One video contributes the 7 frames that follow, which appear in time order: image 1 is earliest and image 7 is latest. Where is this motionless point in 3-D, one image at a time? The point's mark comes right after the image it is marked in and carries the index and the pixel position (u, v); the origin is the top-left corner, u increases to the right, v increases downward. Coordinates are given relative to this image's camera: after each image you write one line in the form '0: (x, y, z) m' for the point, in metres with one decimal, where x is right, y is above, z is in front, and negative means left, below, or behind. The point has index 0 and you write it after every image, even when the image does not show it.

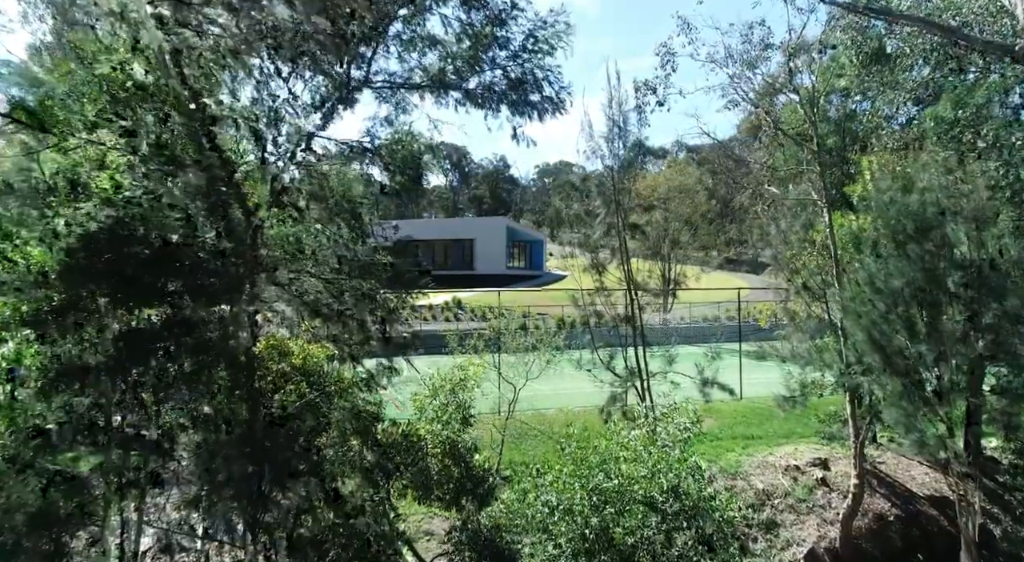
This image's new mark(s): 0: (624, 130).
0: (+1.5, +2.0, +8.9) m
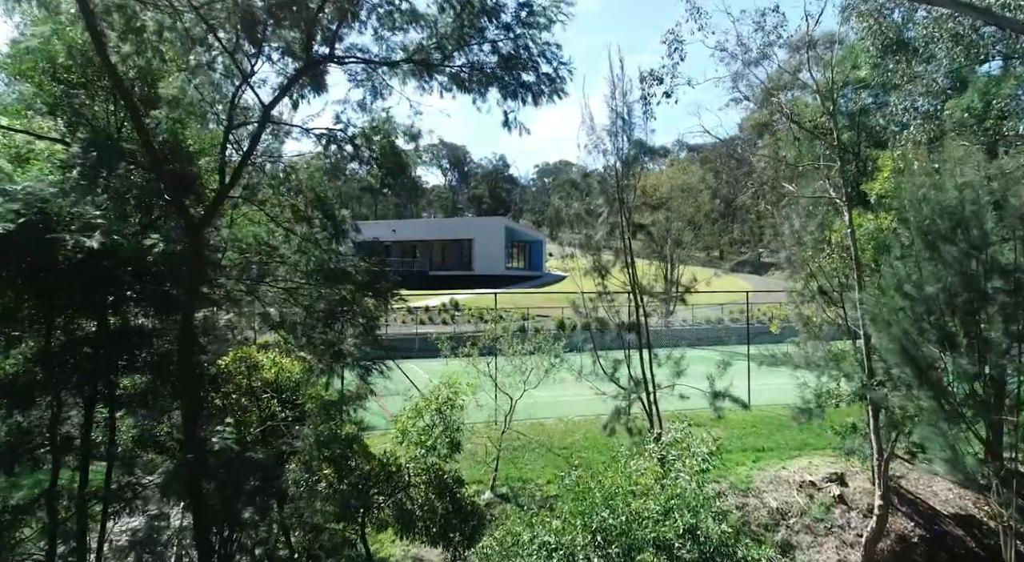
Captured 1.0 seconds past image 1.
0: (+1.4, +1.9, +8.3) m
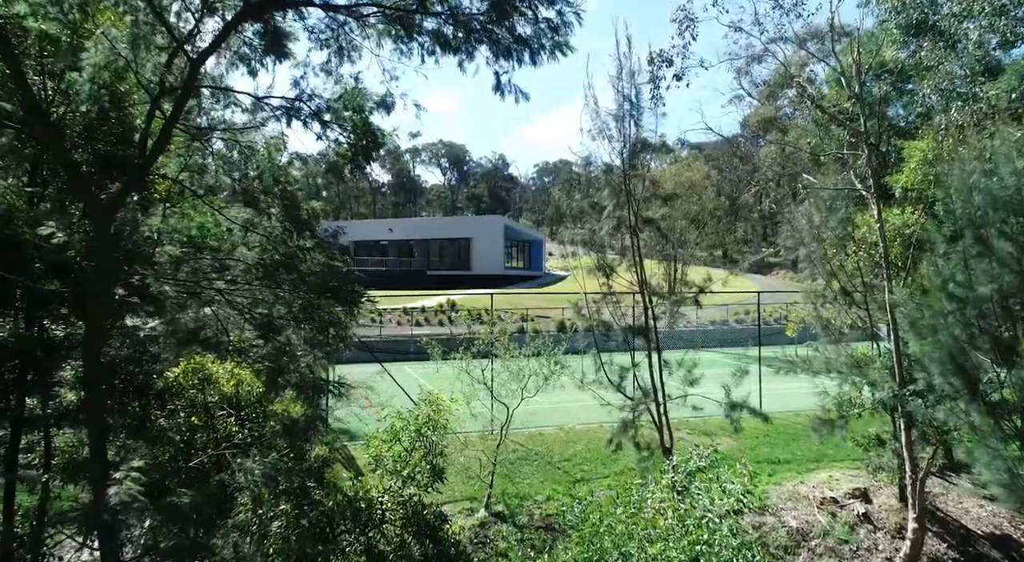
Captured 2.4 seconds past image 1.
0: (+1.4, +1.9, +7.5) m
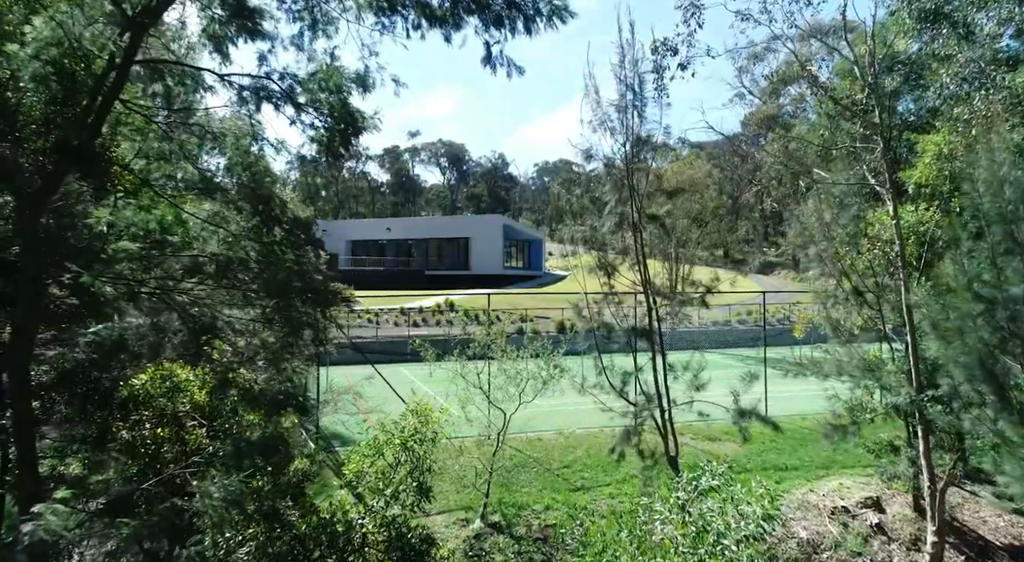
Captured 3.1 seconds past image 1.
0: (+1.3, +1.9, +7.2) m
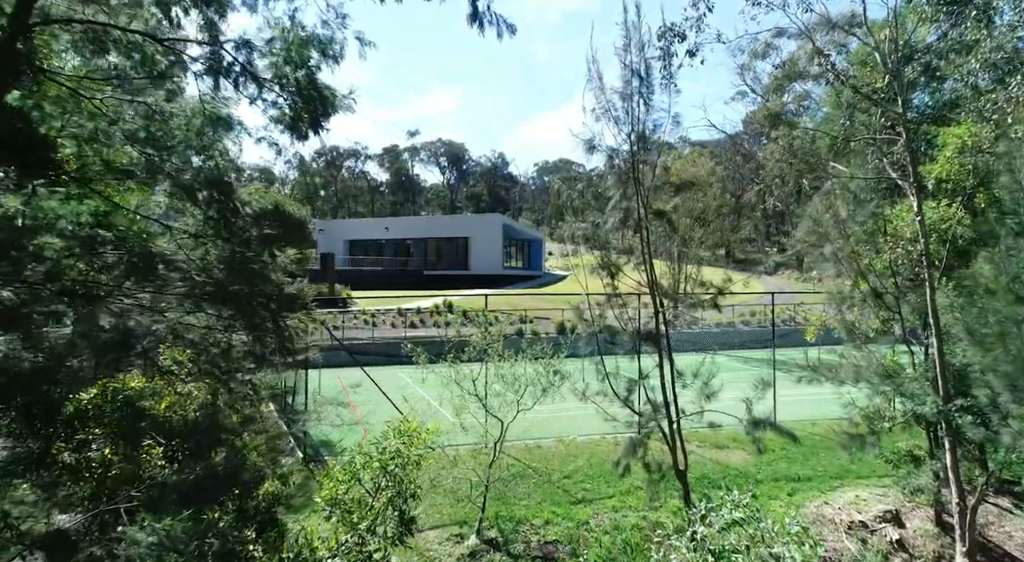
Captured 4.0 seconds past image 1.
0: (+1.3, +1.9, +6.7) m
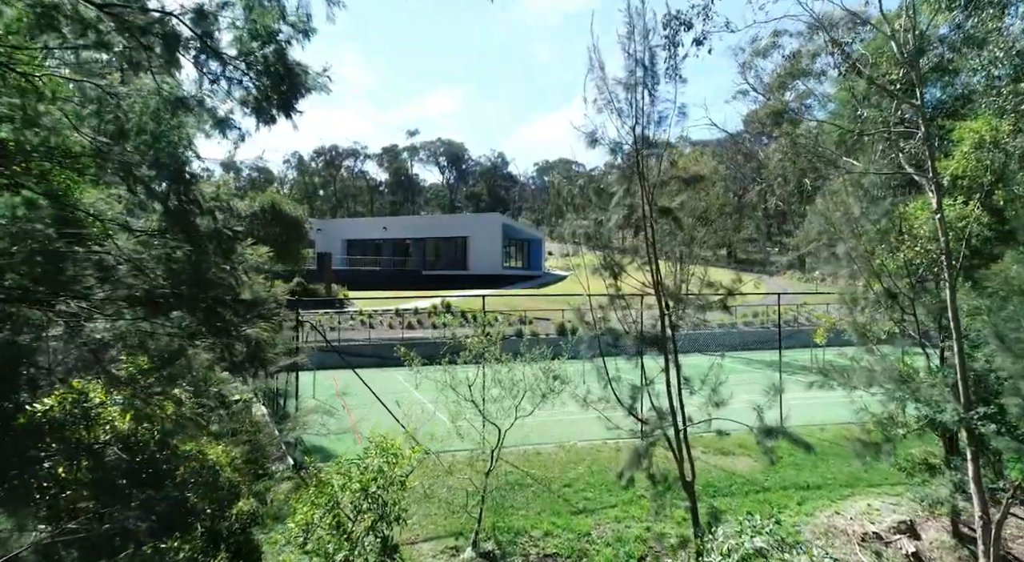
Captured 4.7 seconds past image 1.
0: (+1.3, +1.9, +6.3) m
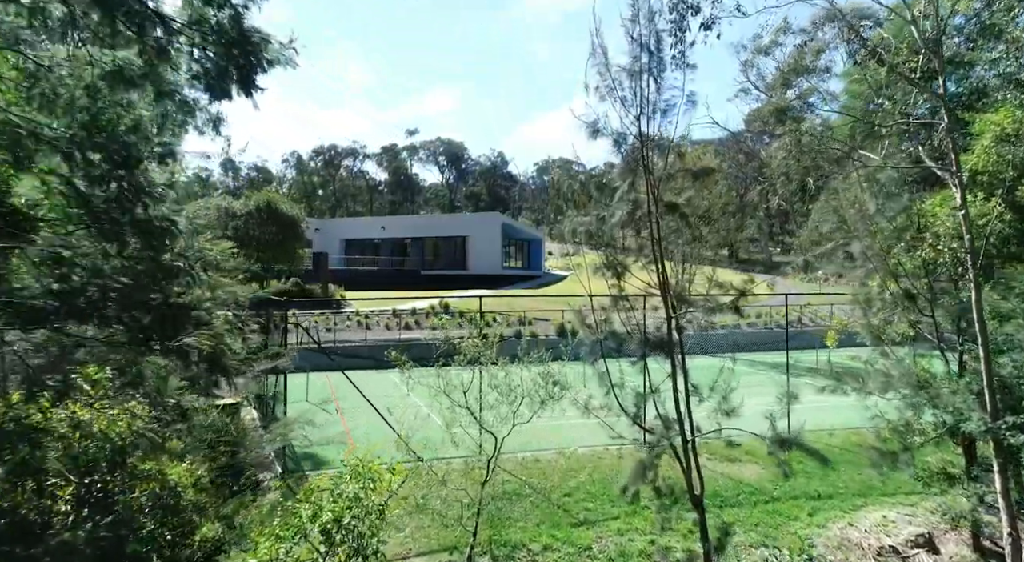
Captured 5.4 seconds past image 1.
0: (+1.3, +1.9, +5.9) m
